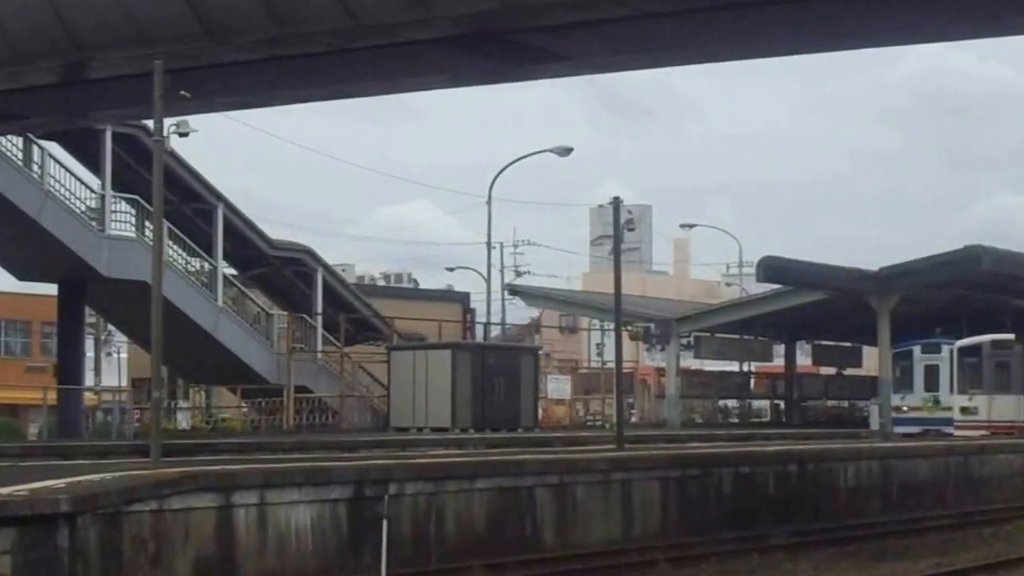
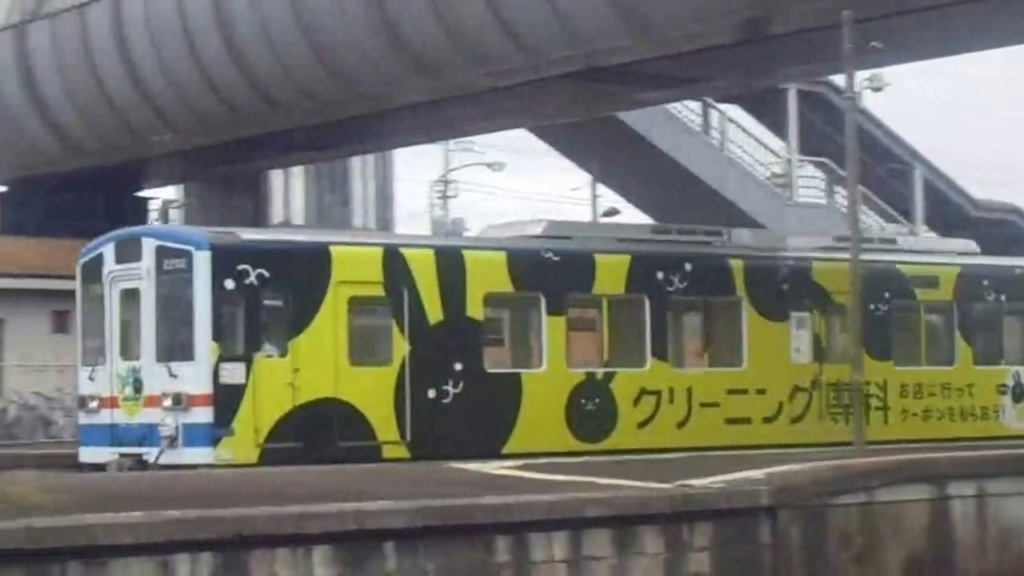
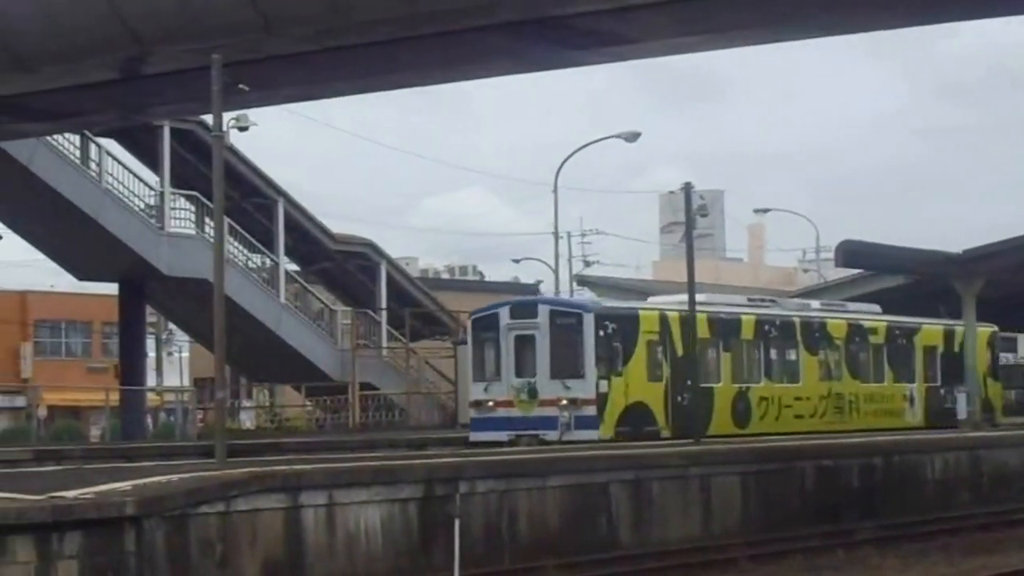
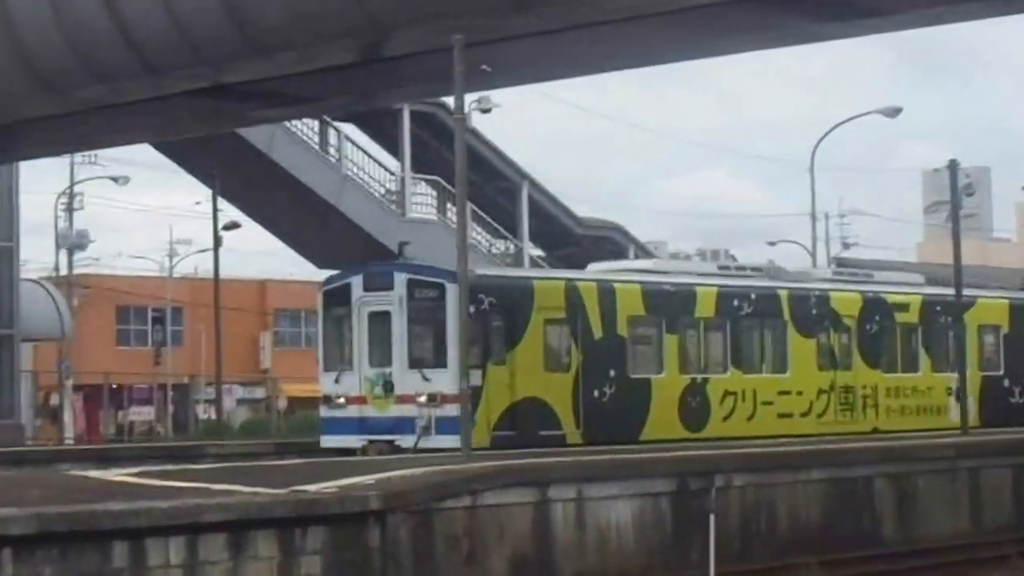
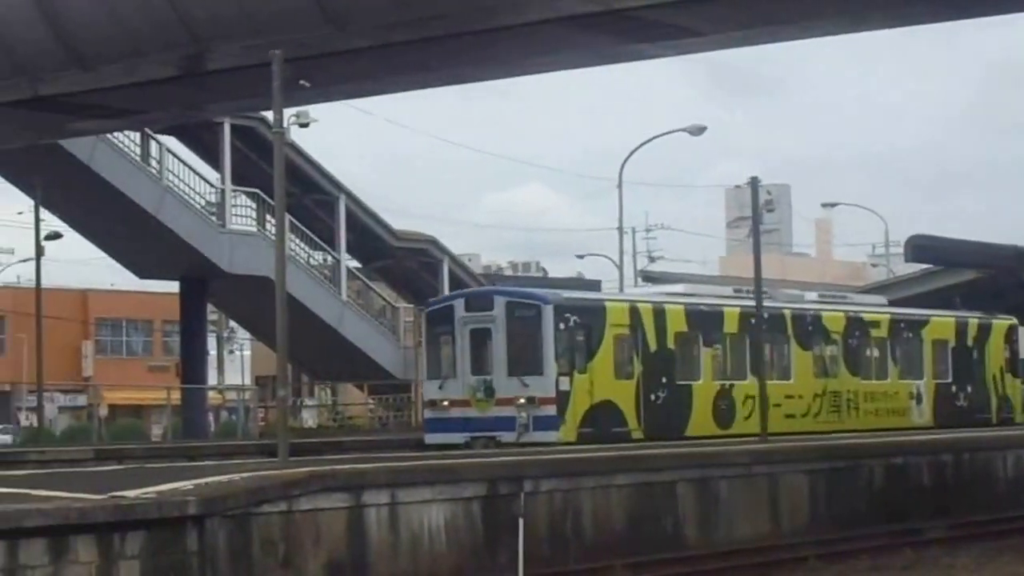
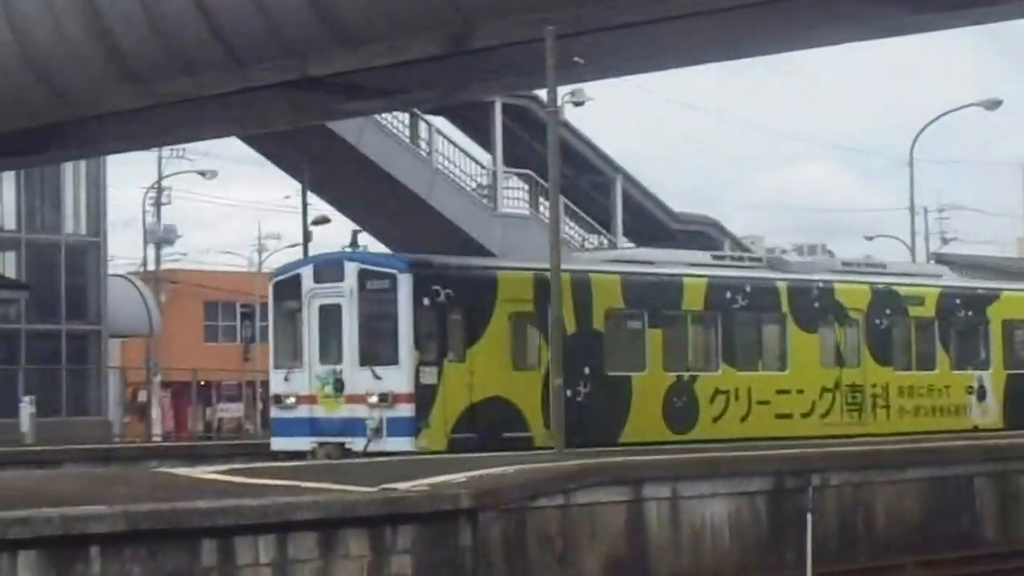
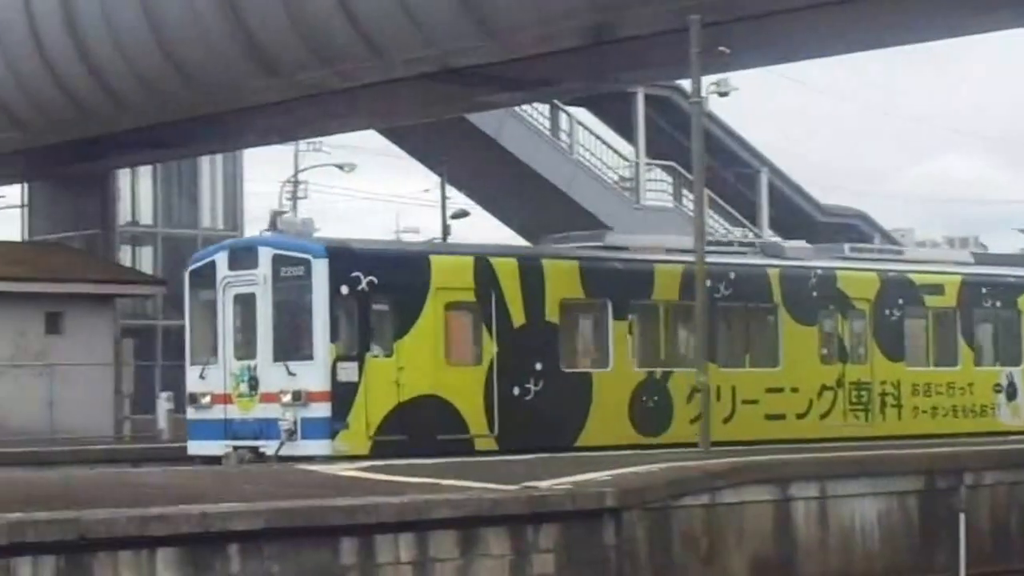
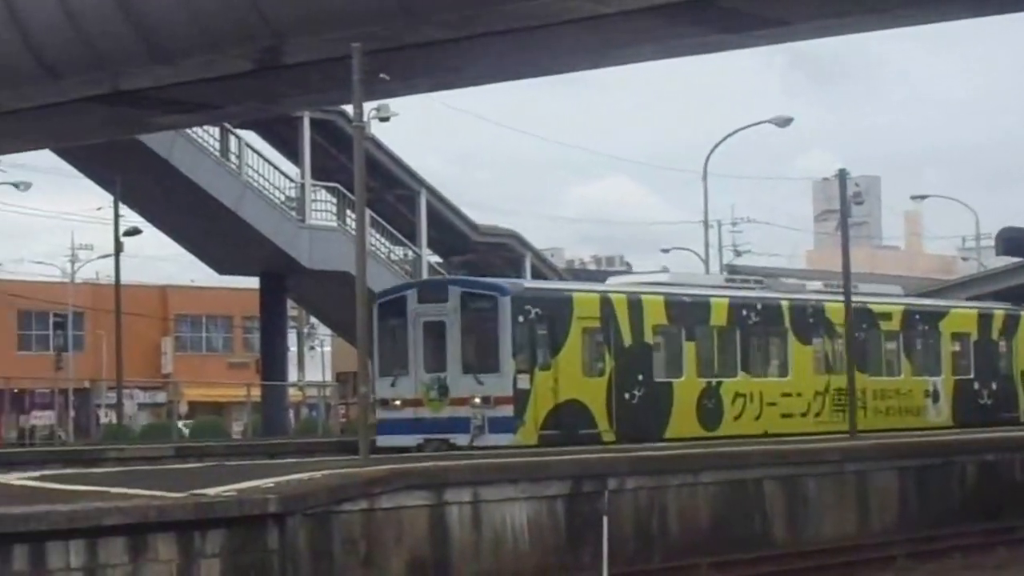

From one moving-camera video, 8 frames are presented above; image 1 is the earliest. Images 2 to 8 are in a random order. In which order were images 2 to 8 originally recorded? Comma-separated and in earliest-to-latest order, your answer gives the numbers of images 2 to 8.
3, 5, 8, 4, 6, 7, 2
